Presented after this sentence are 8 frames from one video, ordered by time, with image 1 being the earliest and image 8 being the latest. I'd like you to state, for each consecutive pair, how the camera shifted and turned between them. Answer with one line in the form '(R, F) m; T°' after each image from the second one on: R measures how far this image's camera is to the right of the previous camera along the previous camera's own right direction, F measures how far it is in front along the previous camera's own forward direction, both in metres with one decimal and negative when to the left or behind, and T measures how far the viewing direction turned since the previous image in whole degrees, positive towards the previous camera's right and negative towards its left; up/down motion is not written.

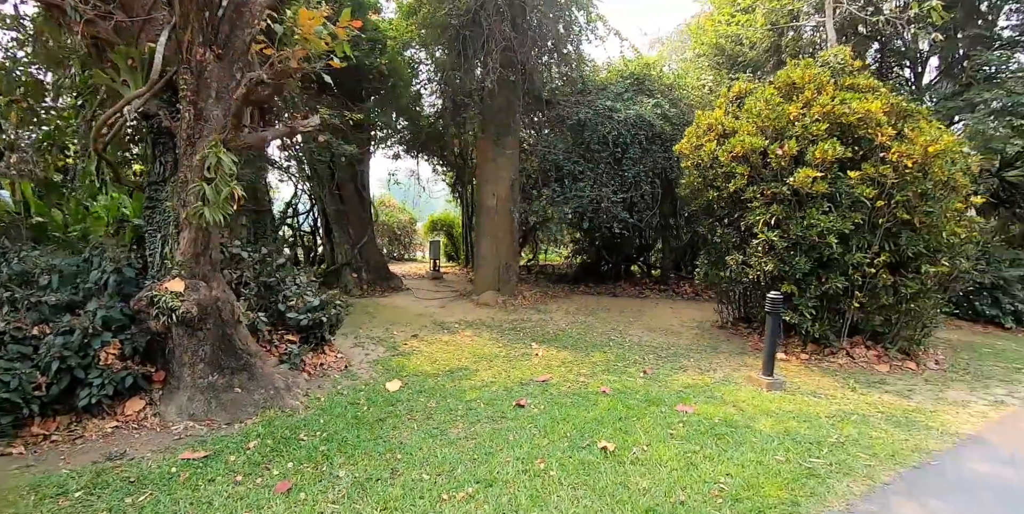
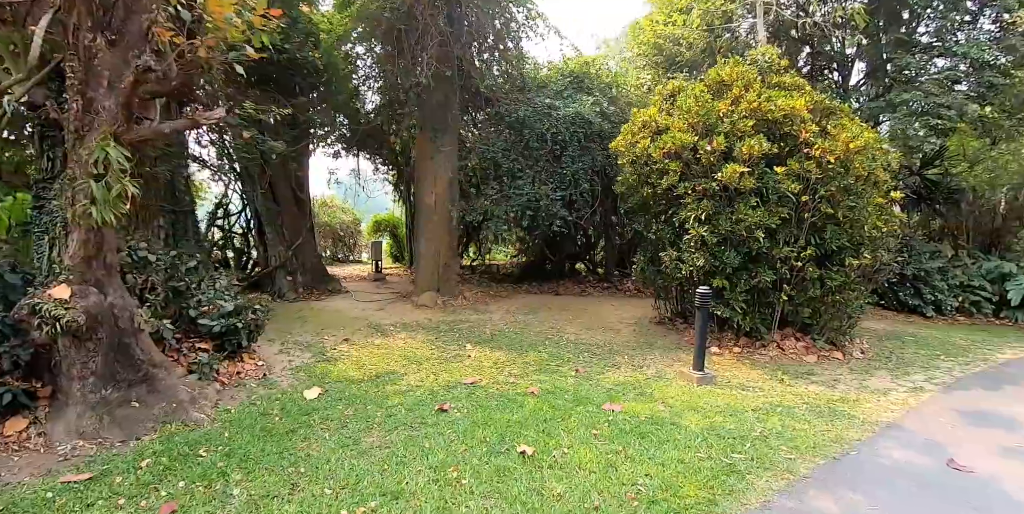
(+0.3, +0.2) m; +5°
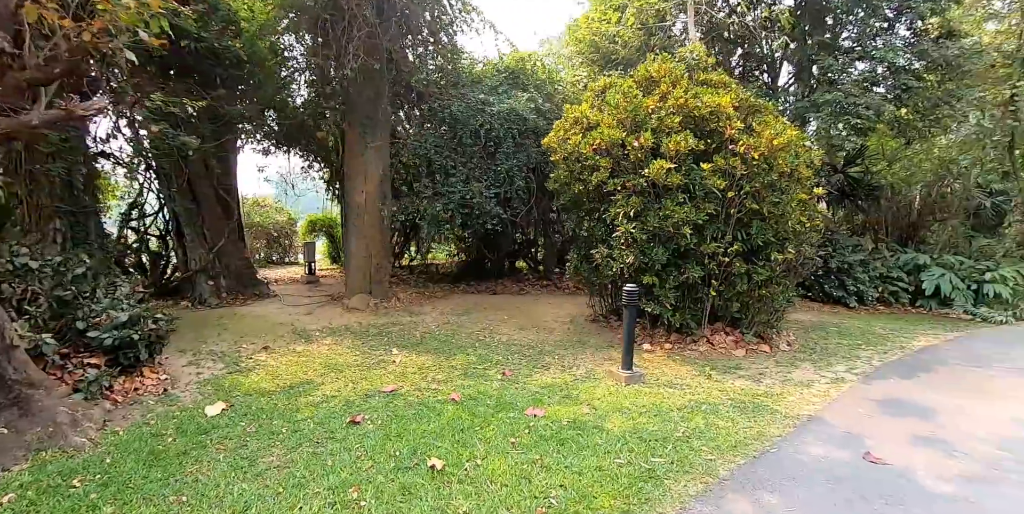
(+0.2, +0.2) m; +5°
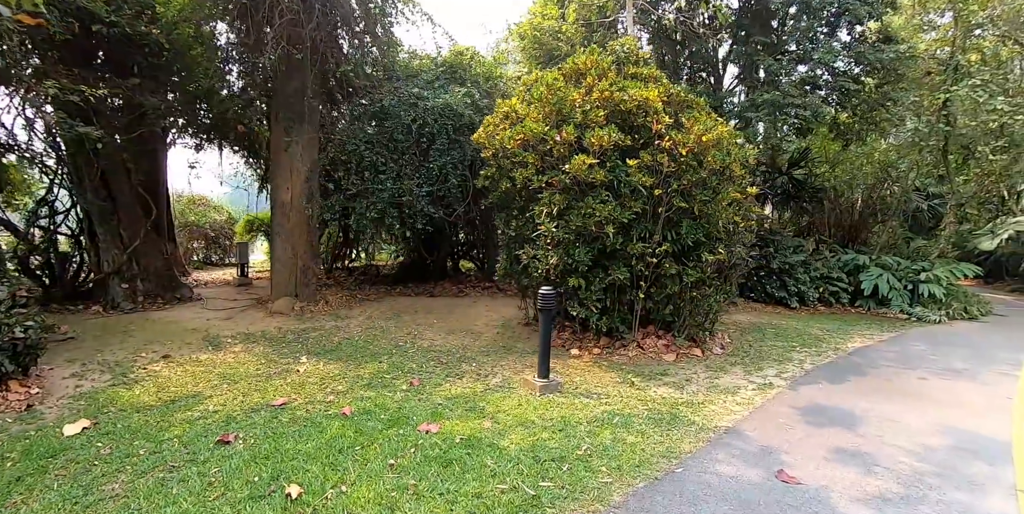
(+0.4, +0.3) m; +4°
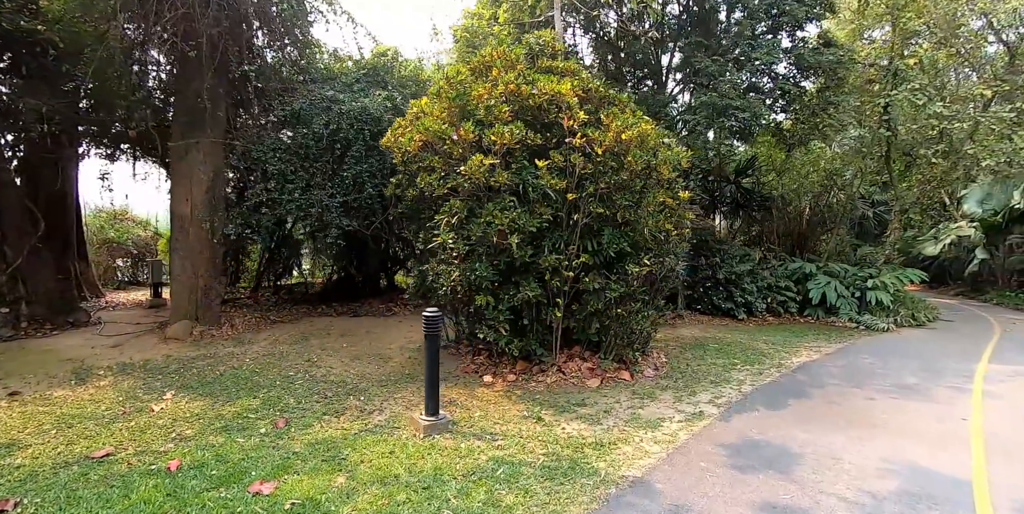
(+0.5, +0.6) m; +3°
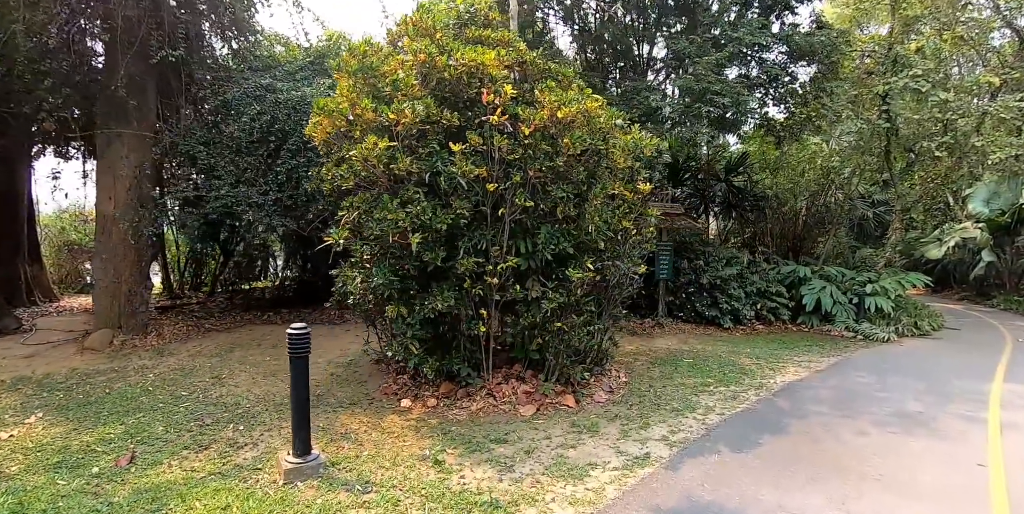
(+0.5, +0.7) m; 0°
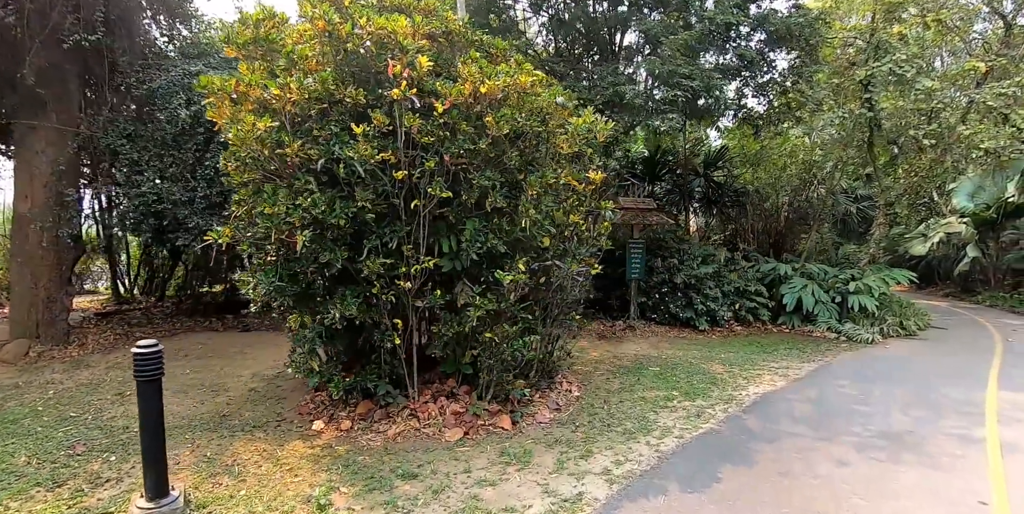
(+0.4, +0.5) m; +1°
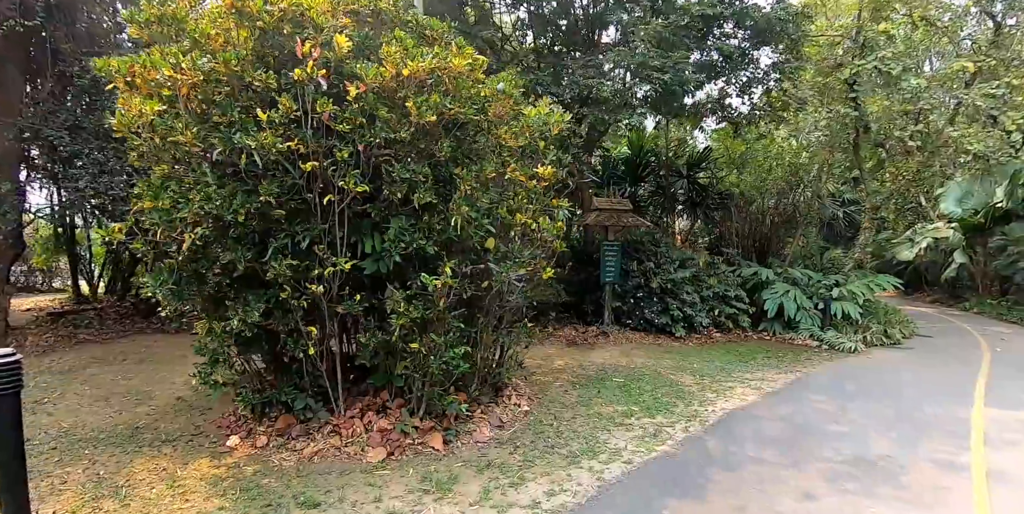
(+0.3, +0.3) m; 0°
